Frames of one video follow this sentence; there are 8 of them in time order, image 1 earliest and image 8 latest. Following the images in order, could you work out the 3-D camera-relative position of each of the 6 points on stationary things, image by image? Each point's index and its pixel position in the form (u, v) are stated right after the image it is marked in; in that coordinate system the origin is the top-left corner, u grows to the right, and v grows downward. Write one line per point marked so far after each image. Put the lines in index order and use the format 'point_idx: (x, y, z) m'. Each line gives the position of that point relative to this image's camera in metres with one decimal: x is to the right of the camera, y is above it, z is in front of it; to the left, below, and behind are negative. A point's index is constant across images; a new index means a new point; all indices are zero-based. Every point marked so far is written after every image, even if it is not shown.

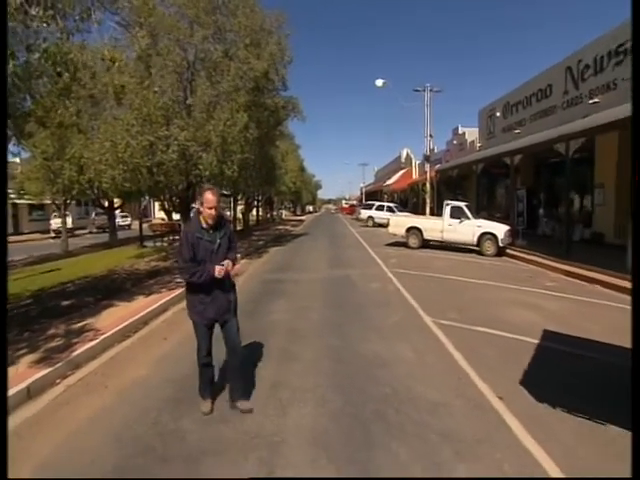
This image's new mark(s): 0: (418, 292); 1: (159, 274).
0: (+2.8, -1.4, +10.1) m
1: (-6.2, -1.3, +13.7) m
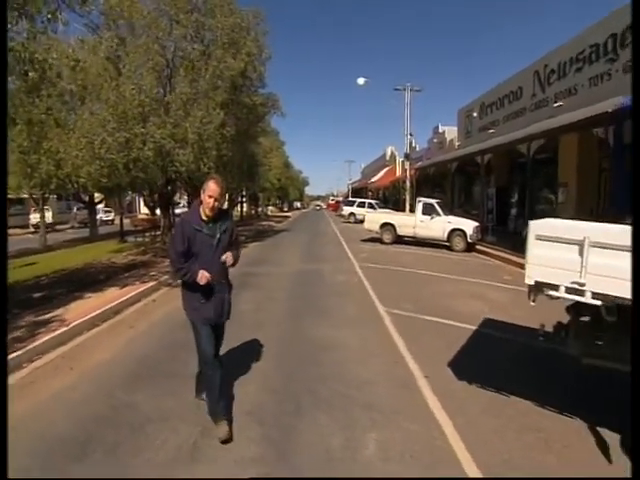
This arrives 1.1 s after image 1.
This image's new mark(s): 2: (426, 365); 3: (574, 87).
0: (+1.8, -1.3, +10.7) m
1: (-7.3, -1.1, +14.1) m
2: (+1.7, -2.0, +5.8) m
3: (+11.9, +7.0, +16.8) m
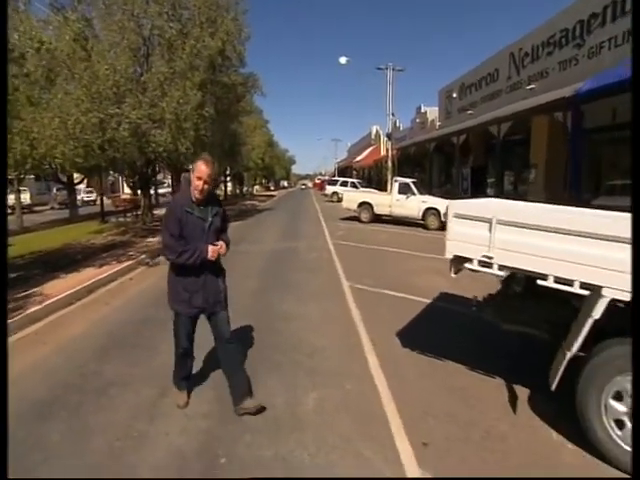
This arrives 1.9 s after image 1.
0: (+0.9, -0.6, +11.1) m
1: (-8.3, -0.3, +14.3) m
2: (+1.0, -1.6, +6.4) m
3: (+10.8, +8.0, +17.0) m
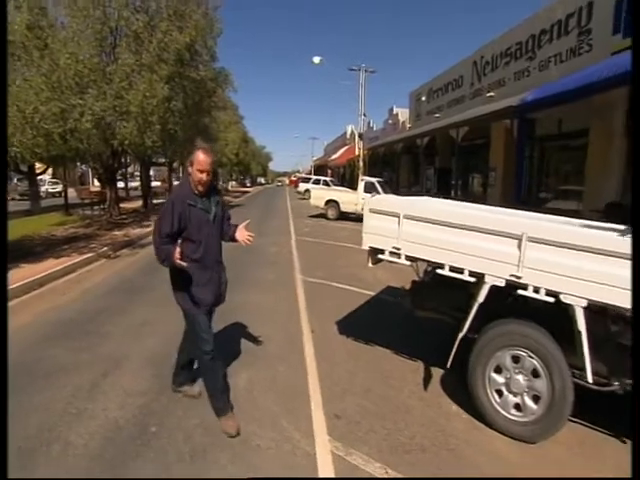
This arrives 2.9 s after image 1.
0: (-0.4, -0.5, +11.6) m
1: (-9.7, 0.0, +14.1) m
2: (-0.1, -1.5, +6.8) m
3: (+9.3, +8.1, +17.9) m
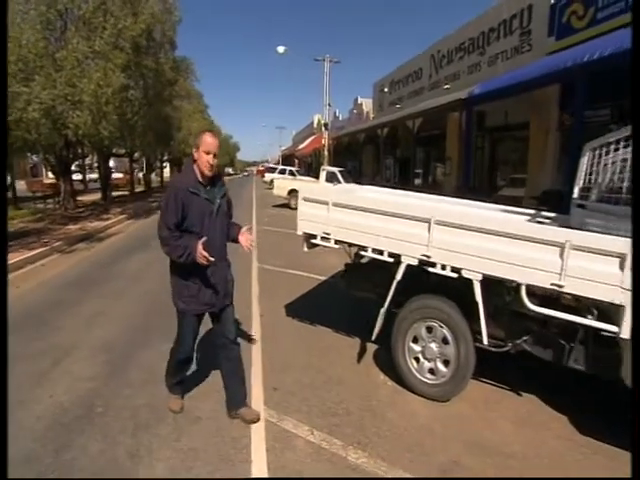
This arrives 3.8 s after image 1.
0: (-1.8, -0.2, +11.8) m
1: (-11.3, +0.2, +13.7) m
2: (-1.0, -1.3, +7.1) m
3: (+7.2, +8.8, +18.7) m
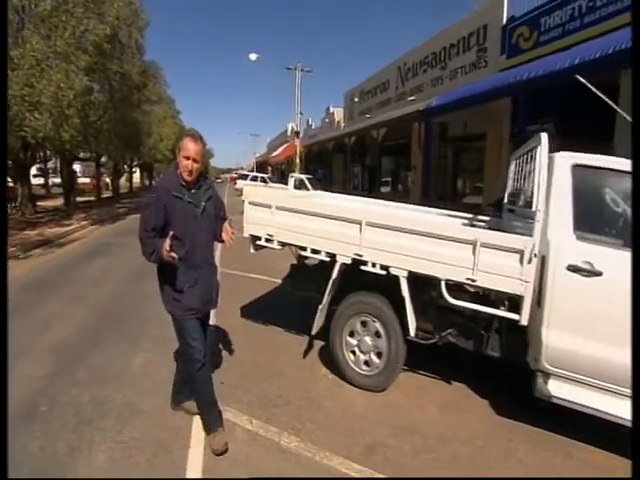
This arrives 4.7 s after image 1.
0: (-3.0, -0.3, +11.9) m
1: (-12.6, -0.1, +13.2) m
2: (-2.0, -1.4, +7.3) m
3: (+5.5, +8.5, +19.5) m
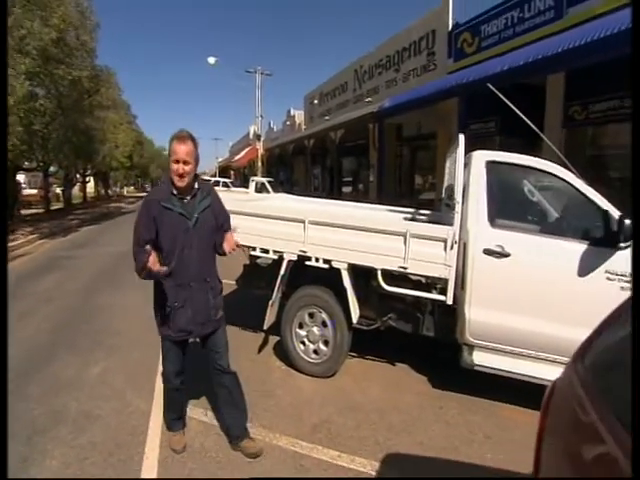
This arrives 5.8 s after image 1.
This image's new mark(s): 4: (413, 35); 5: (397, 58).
0: (-4.3, -0.5, +11.9) m
1: (-14.0, -0.7, +12.3) m
2: (-2.8, -1.5, +7.4) m
3: (+3.0, +8.7, +20.2) m
4: (+4.3, +9.8, +16.9) m
5: (+3.7, +9.4, +18.3) m
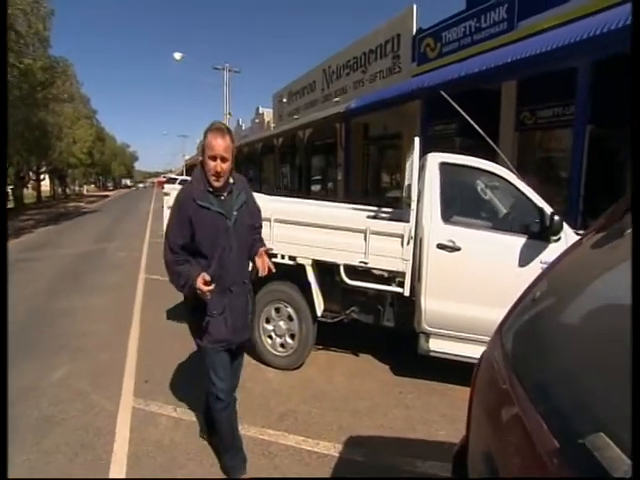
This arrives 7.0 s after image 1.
0: (-5.3, -0.5, +11.7) m
1: (-15.0, -0.8, +11.3) m
2: (-3.5, -1.5, +7.3) m
3: (+1.2, +8.8, +20.6) m
4: (+2.7, +9.9, +17.4) m
5: (+2.0, +9.5, +18.7) m
